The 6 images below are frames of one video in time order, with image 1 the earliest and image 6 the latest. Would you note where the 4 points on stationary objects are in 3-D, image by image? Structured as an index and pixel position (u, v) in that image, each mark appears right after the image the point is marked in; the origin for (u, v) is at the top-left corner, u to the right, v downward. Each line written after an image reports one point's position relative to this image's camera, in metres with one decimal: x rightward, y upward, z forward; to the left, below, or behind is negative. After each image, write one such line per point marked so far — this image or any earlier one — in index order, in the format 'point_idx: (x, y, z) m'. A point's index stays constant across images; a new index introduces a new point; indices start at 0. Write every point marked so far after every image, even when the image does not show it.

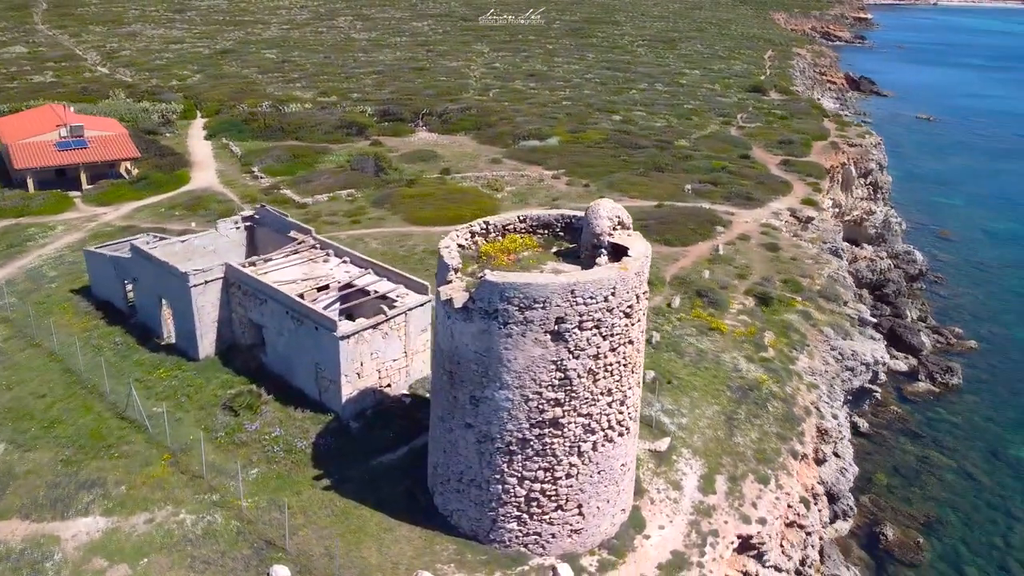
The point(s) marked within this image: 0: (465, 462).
0: (-0.9, -3.3, +15.8) m
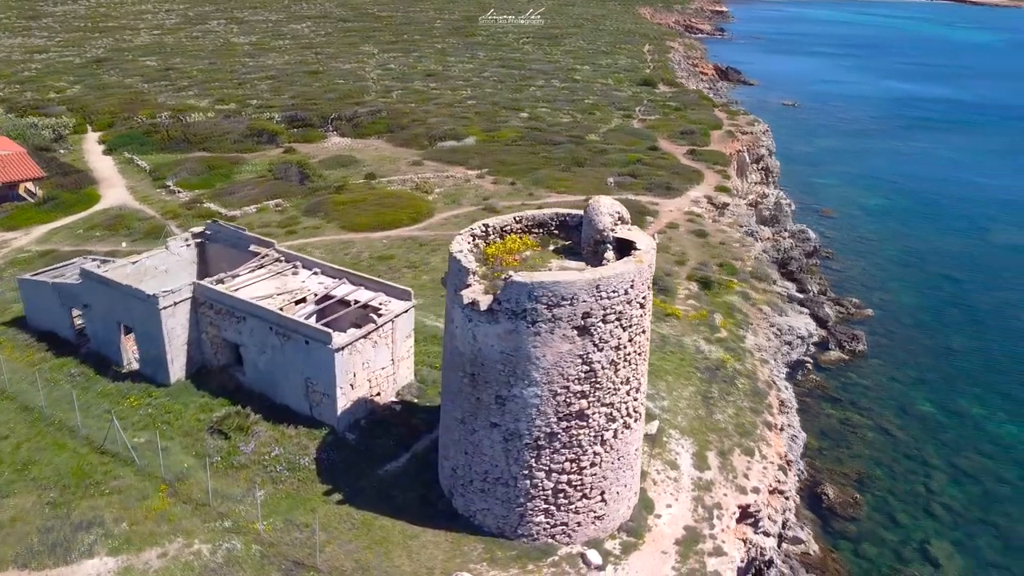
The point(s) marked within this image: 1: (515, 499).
0: (-0.4, -3.4, +16.1) m
1: (+0.1, -4.1, +16.1) m
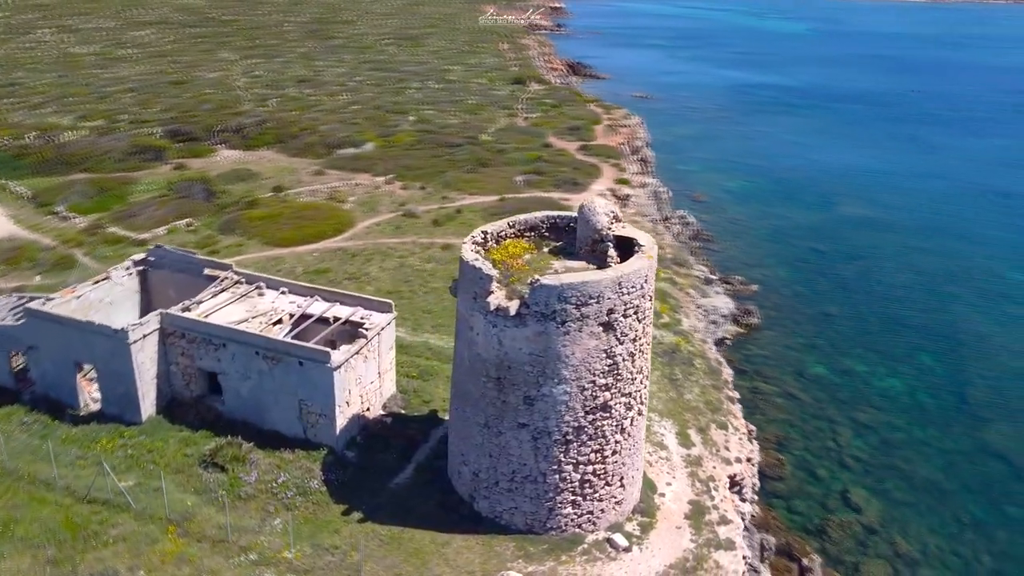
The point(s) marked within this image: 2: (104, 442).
0: (+0.1, -3.4, +16.5) m
1: (+0.6, -4.2, +16.7) m
2: (-9.4, -3.5, +19.1) m
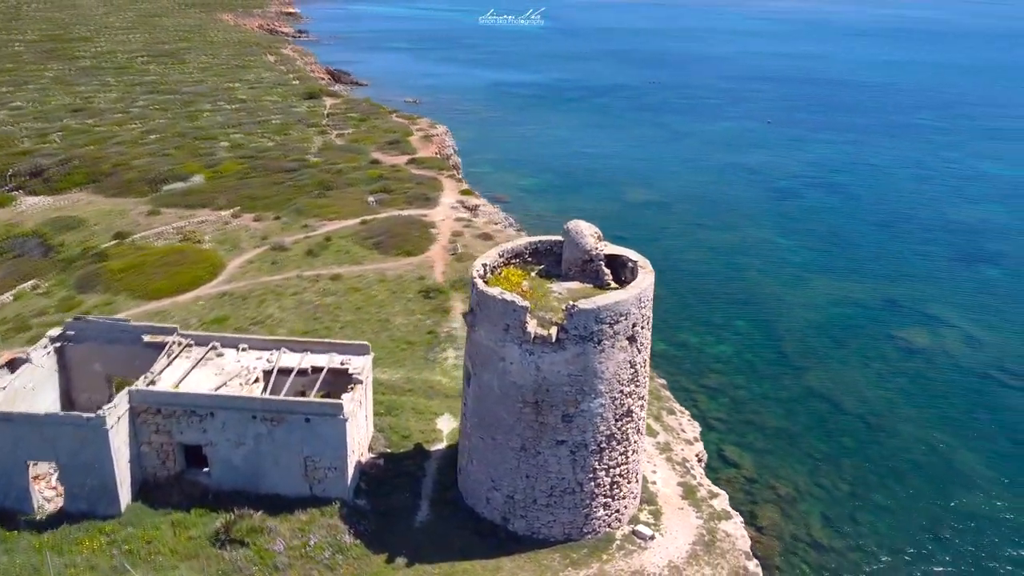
0: (+0.9, -4.0, +17.5) m
1: (+1.5, -4.6, +17.8) m
2: (-8.8, -5.3, +17.2) m
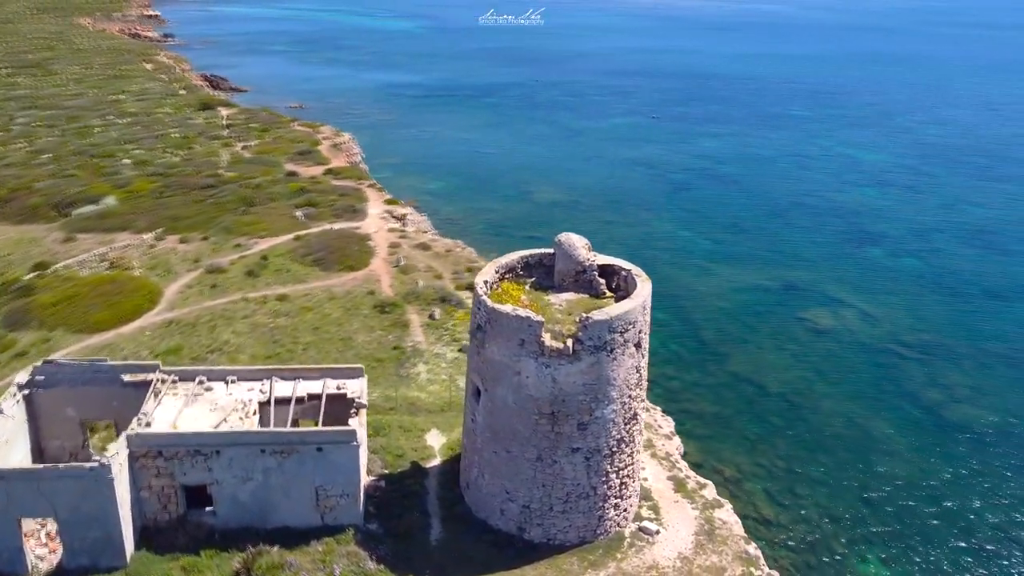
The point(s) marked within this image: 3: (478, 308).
0: (+1.3, -4.2, +18.1) m
1: (+1.8, -4.9, +18.5) m
2: (-8.2, -6.1, +16.4) m
3: (-0.7, -0.4, +18.1) m
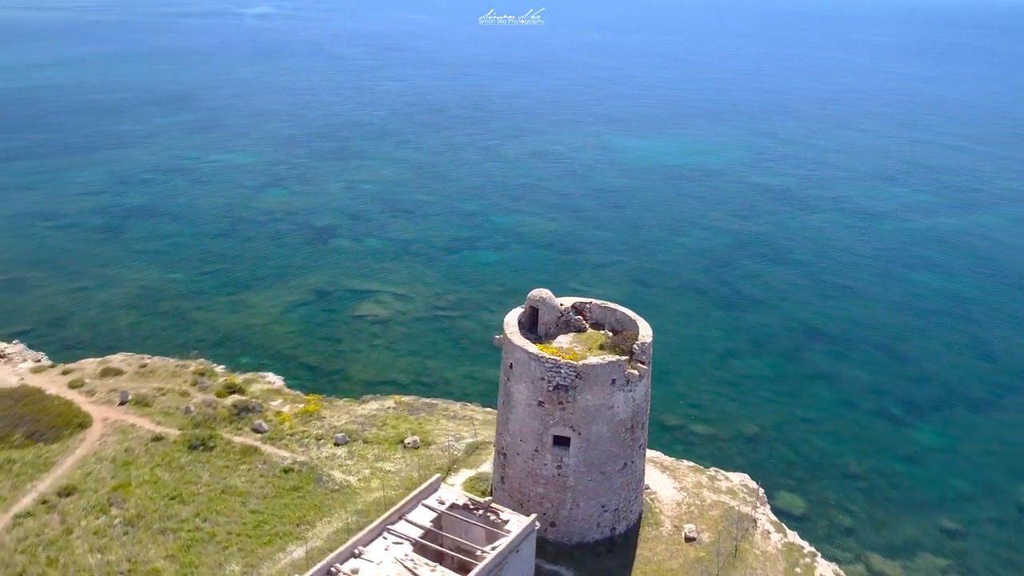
0: (+3.5, -5.1, +23.0) m
1: (+3.7, -5.6, +23.7) m
2: (-0.7, -9.5, +15.3) m
3: (+1.1, -2.1, +21.0) m
